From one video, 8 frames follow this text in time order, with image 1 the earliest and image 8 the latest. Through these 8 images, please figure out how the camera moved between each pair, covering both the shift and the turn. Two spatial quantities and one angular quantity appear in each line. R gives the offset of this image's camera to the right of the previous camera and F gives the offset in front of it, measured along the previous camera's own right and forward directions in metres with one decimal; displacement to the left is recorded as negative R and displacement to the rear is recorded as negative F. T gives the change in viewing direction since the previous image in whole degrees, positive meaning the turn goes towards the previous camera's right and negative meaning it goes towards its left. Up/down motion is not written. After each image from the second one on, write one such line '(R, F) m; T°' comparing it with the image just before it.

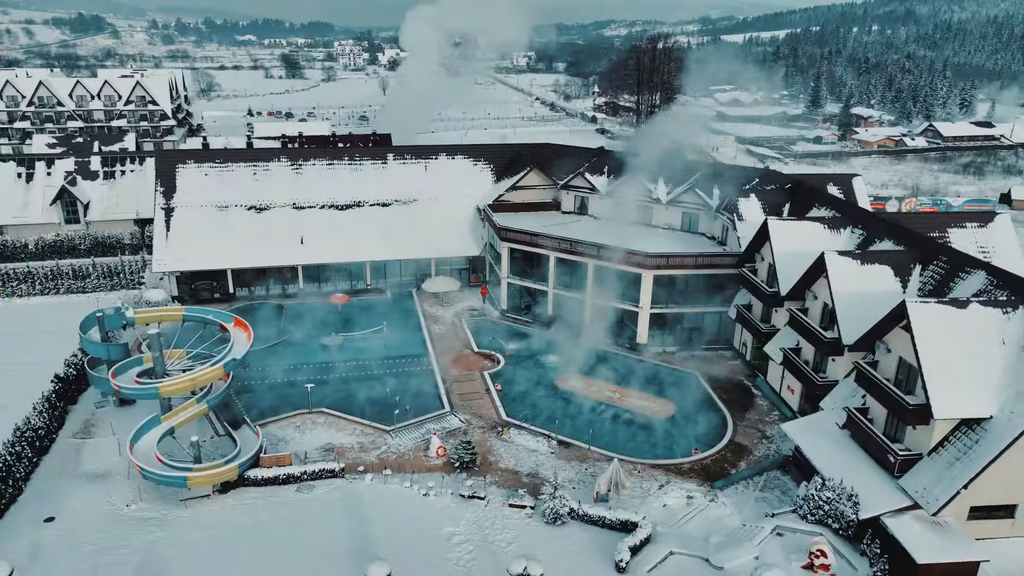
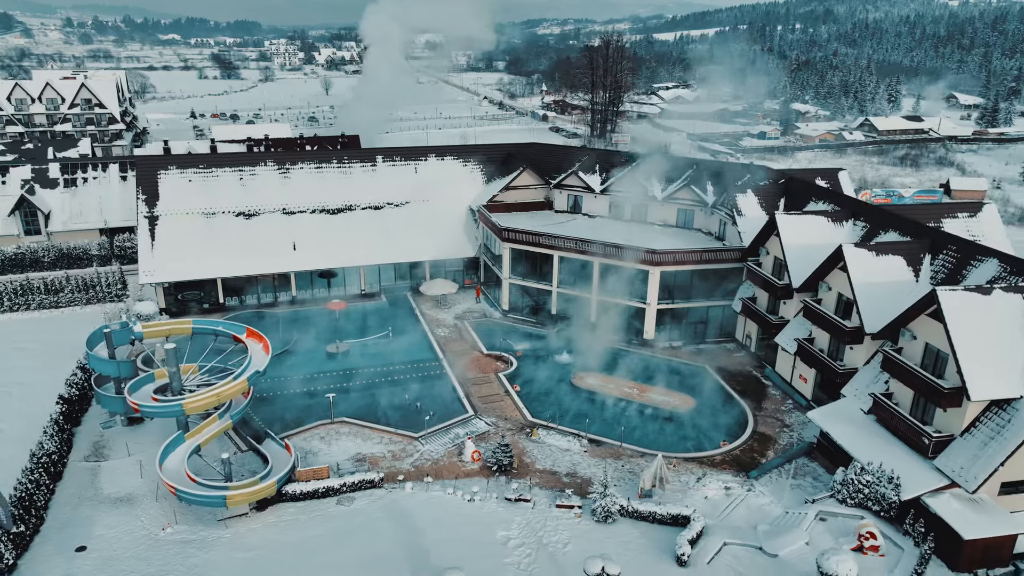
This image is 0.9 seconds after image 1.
(-3.9, +0.2) m; +5°
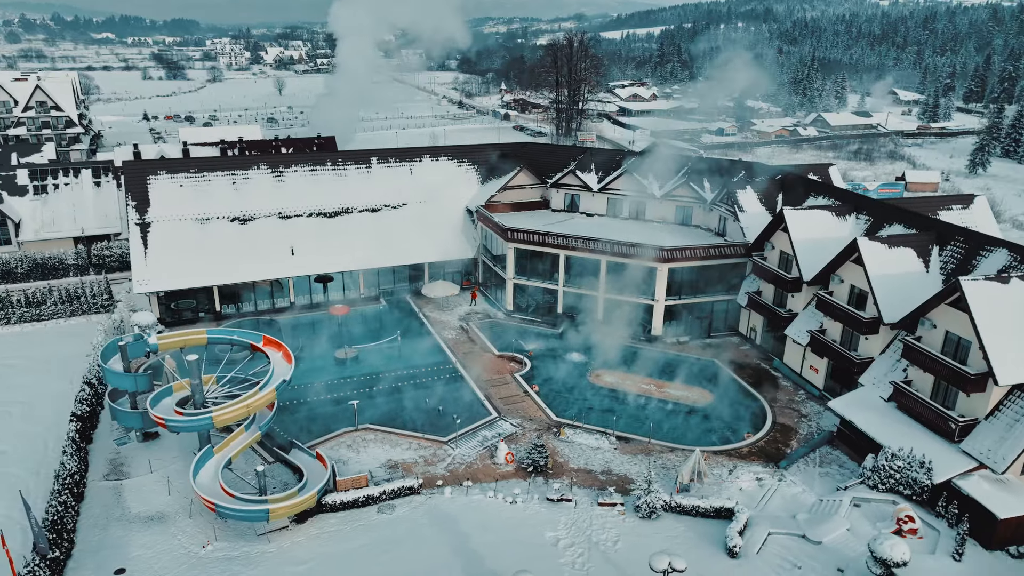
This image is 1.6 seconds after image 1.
(-3.3, +0.2) m; +4°
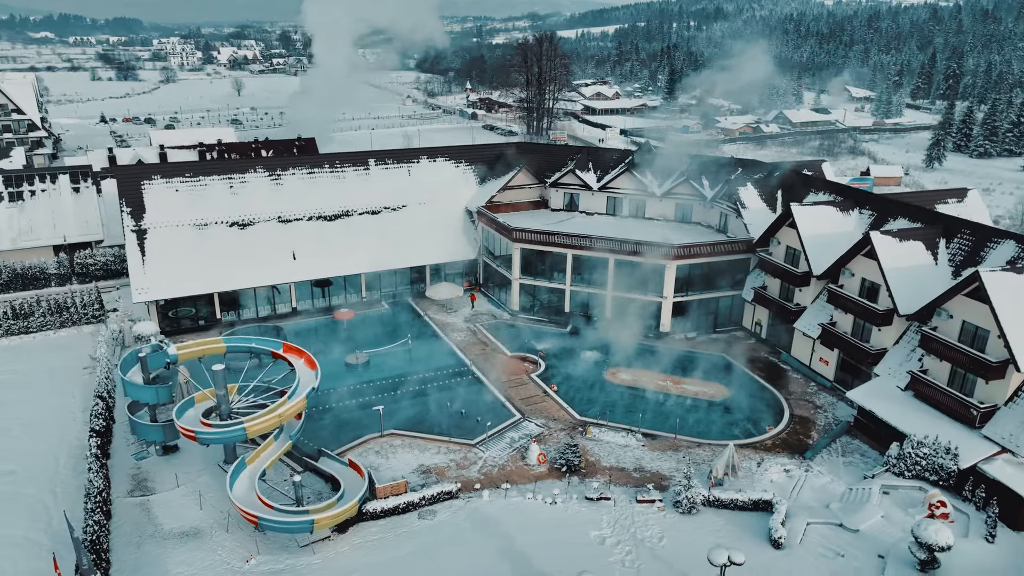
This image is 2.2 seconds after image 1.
(-3.0, +0.1) m; +3°
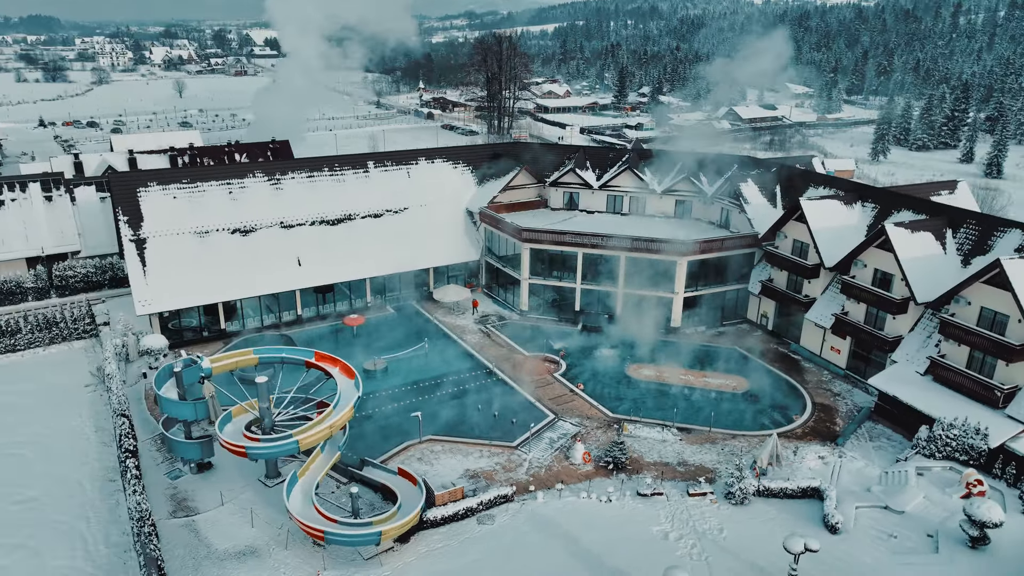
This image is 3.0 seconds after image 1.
(-4.1, +0.2) m; +4°
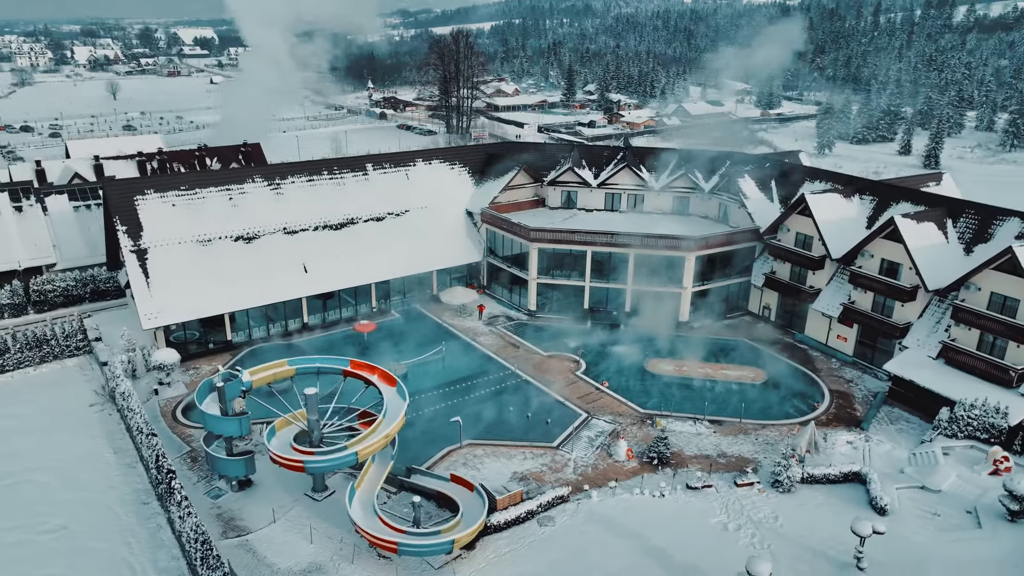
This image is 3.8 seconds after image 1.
(-4.2, +0.2) m; +5°
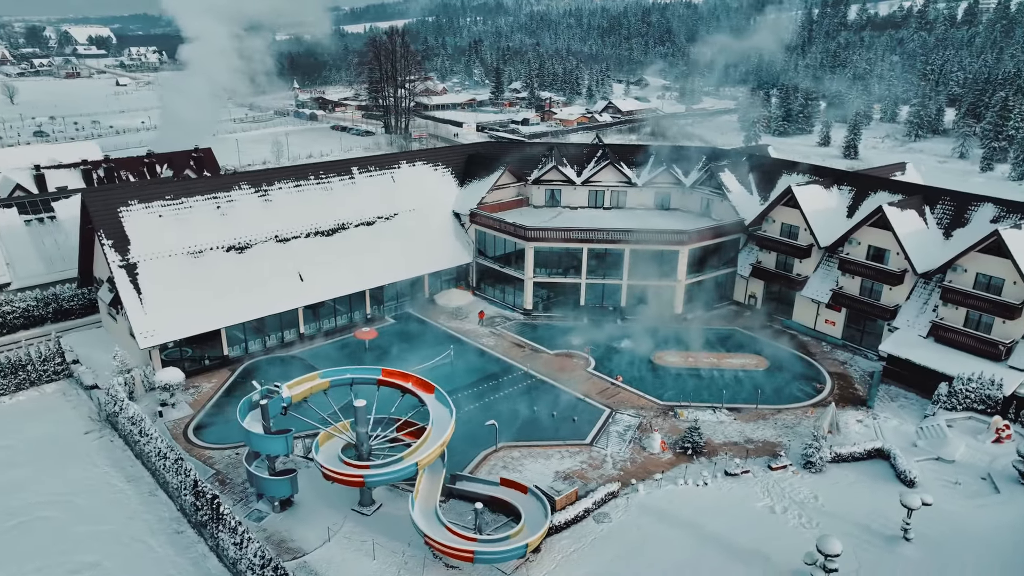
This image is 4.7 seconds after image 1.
(-4.7, +0.3) m; +6°
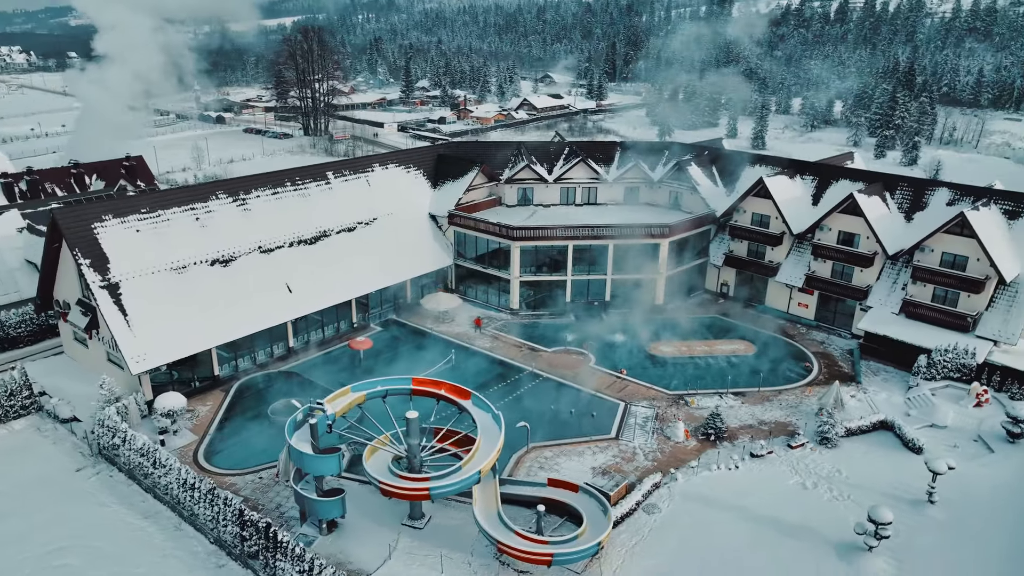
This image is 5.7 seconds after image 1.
(-5.1, +0.4) m; +8°
